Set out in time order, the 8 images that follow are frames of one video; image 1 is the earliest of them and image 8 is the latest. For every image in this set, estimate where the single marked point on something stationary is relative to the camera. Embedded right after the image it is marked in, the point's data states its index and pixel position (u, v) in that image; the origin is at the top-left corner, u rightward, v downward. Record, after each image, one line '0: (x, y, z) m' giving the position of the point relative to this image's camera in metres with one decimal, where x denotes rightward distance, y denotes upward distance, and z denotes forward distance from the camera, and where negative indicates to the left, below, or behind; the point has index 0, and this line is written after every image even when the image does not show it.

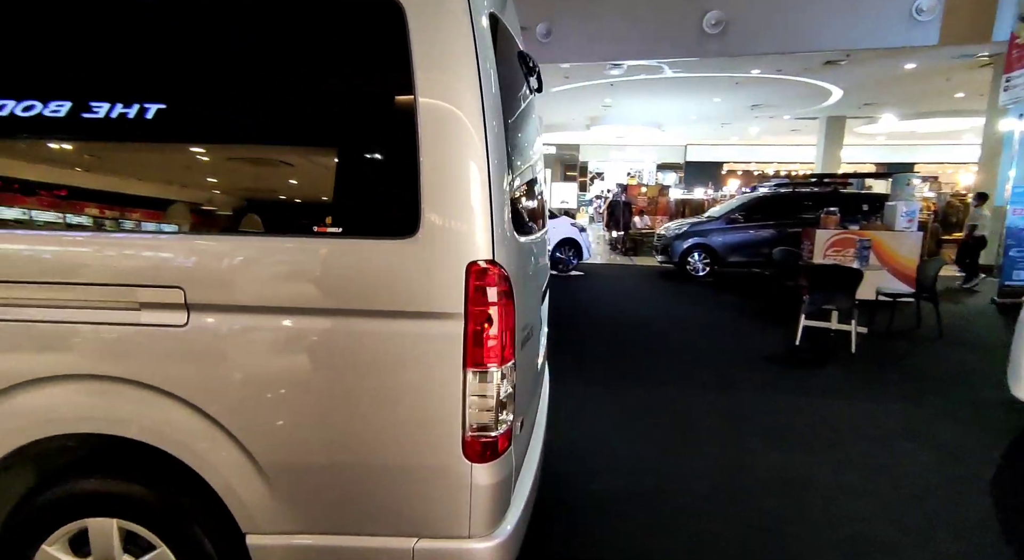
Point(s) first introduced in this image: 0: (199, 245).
0: (-0.7, +0.1, +1.2) m
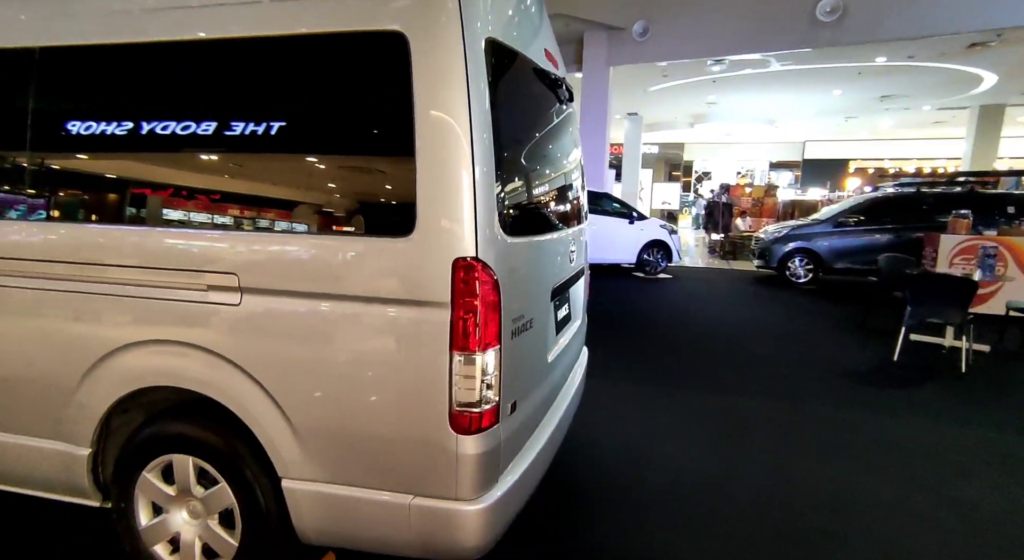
0: (-0.7, +0.1, +1.5) m
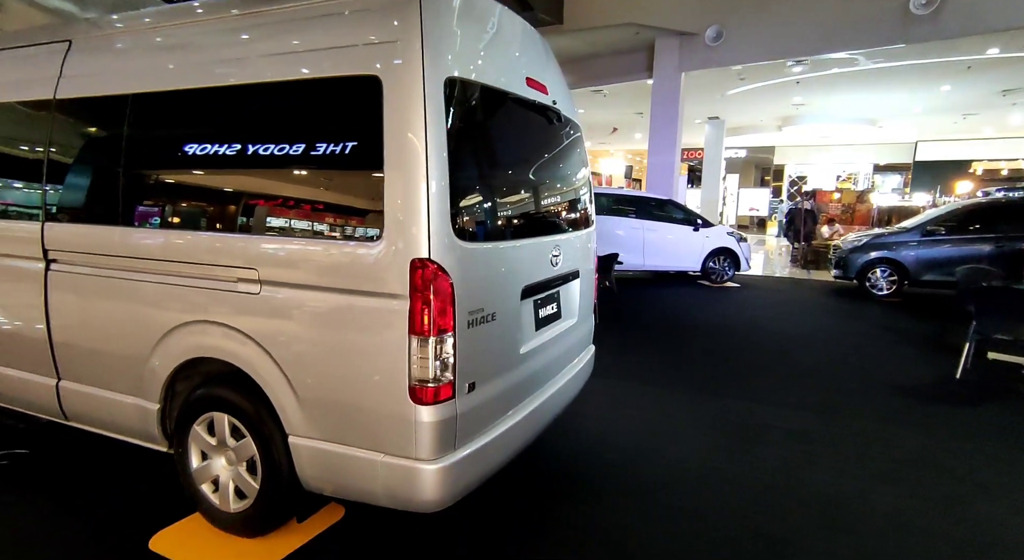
0: (-0.9, +0.1, +1.9) m
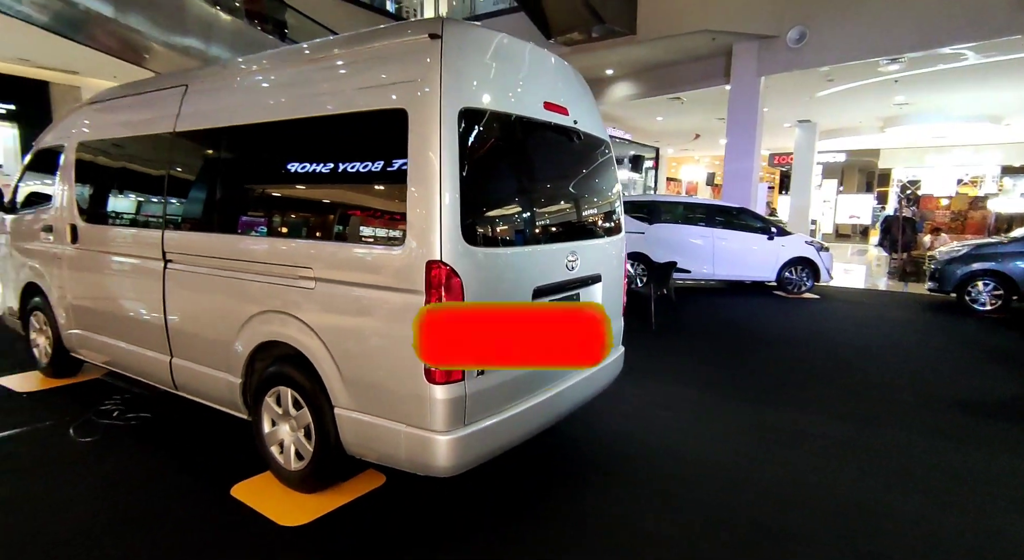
0: (-0.8, +0.1, +2.4) m
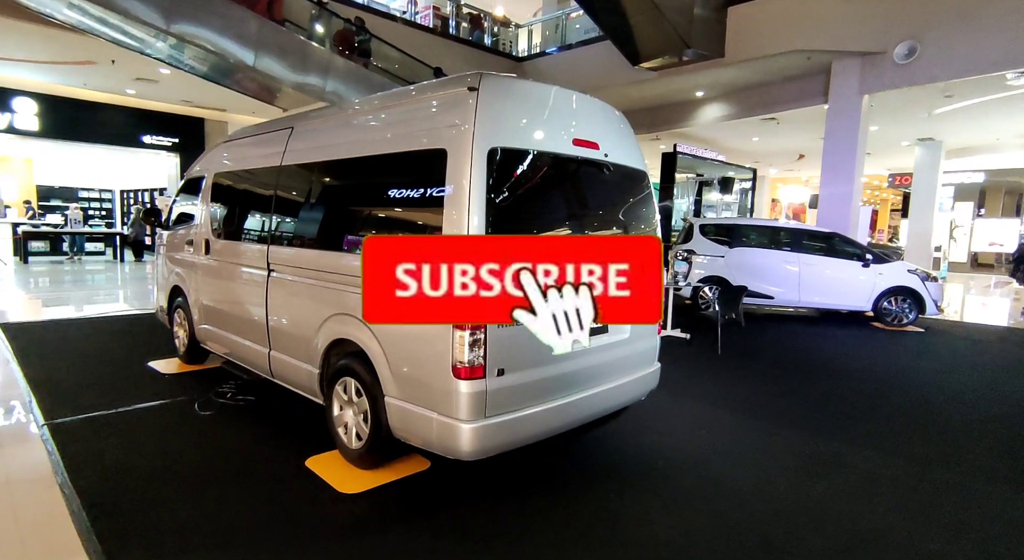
0: (-0.7, +0.1, +2.9) m
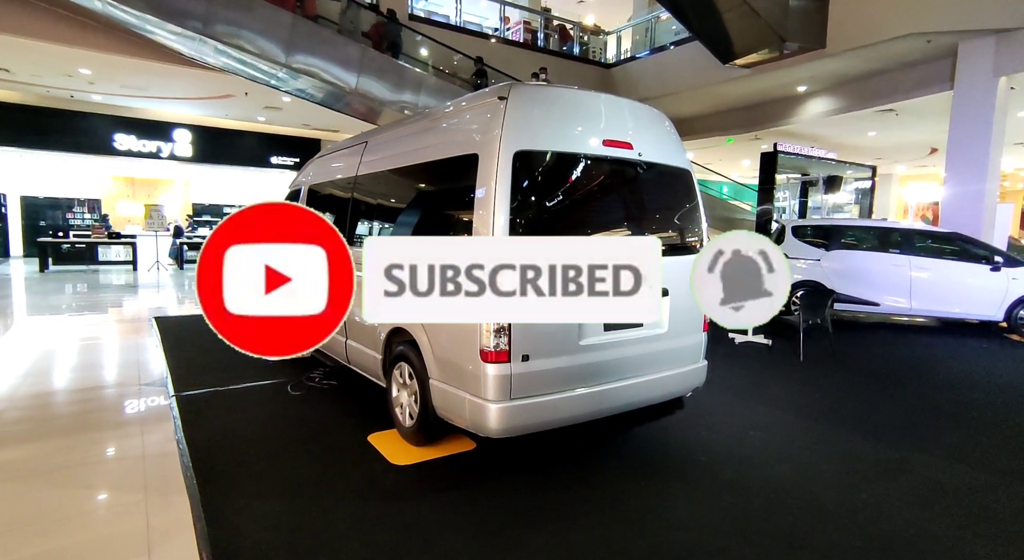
0: (-0.5, +0.1, +3.2) m
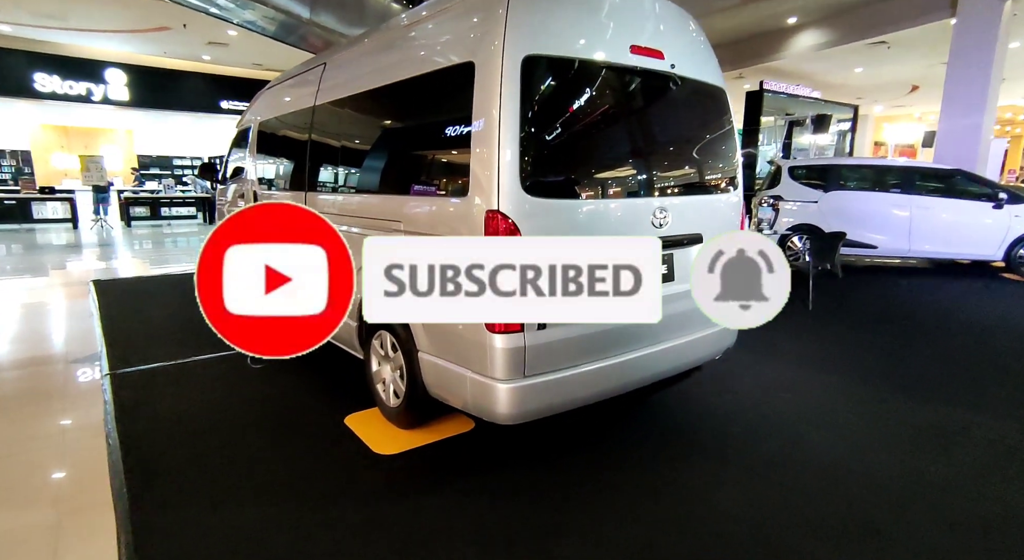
0: (-0.5, +0.4, +2.6) m
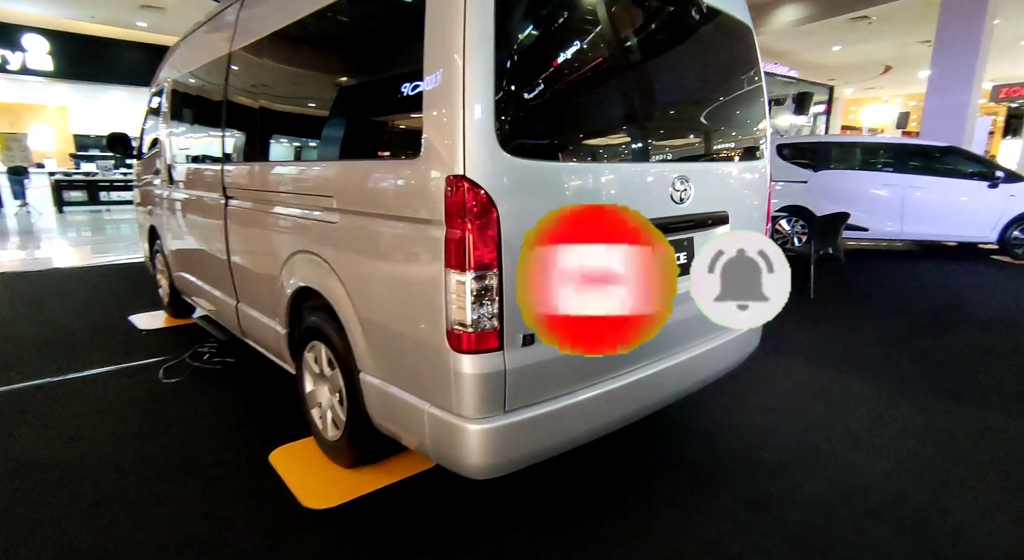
0: (-0.6, +0.4, +1.9) m
